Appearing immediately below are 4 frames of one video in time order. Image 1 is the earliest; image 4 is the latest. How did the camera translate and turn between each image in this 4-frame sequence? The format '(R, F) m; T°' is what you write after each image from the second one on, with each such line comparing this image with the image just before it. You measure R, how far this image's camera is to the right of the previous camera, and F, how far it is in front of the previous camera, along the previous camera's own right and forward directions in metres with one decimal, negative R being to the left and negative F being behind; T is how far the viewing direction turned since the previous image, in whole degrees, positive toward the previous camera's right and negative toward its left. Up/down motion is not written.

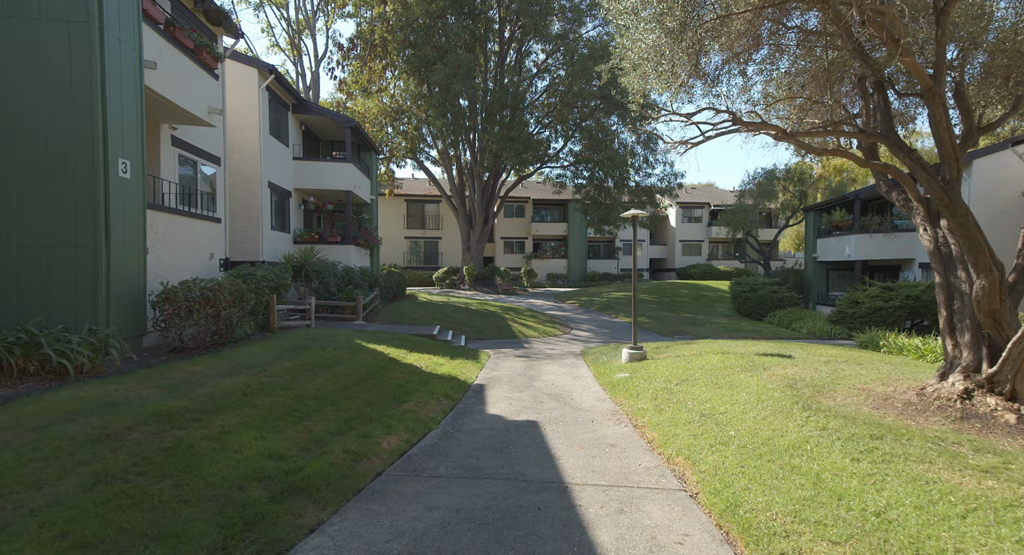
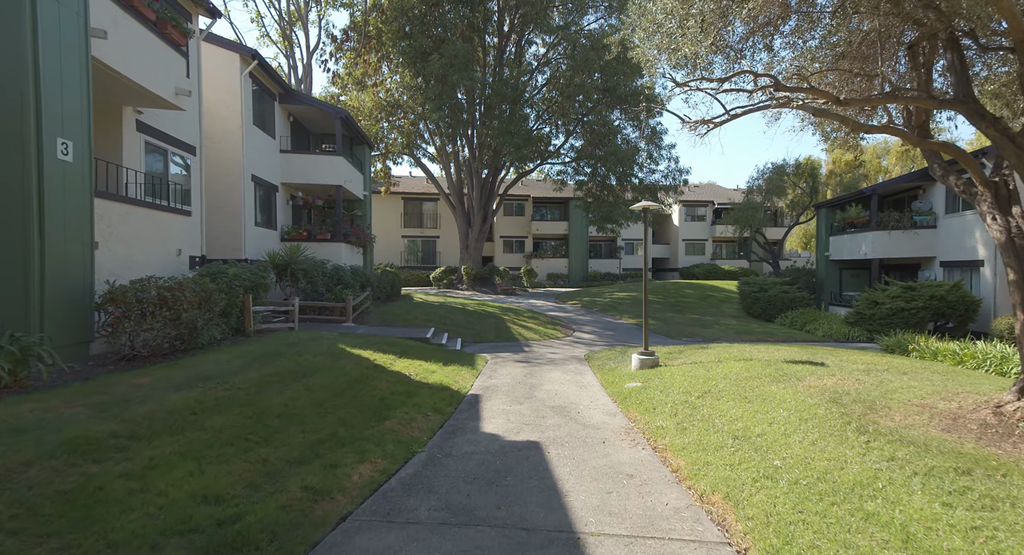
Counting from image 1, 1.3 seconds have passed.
(0.0, +1.0) m; 0°
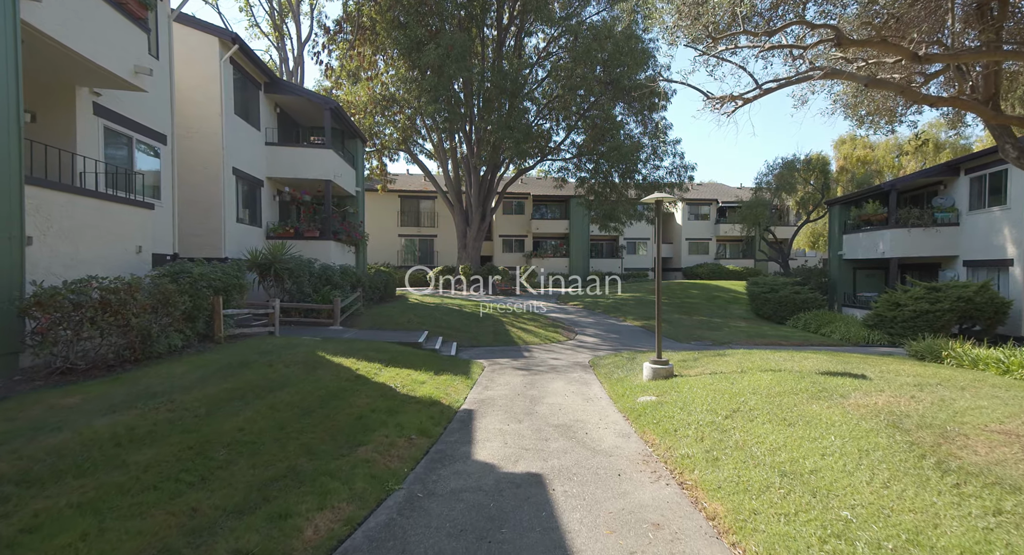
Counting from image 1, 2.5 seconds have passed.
(0.0, +1.0) m; 0°
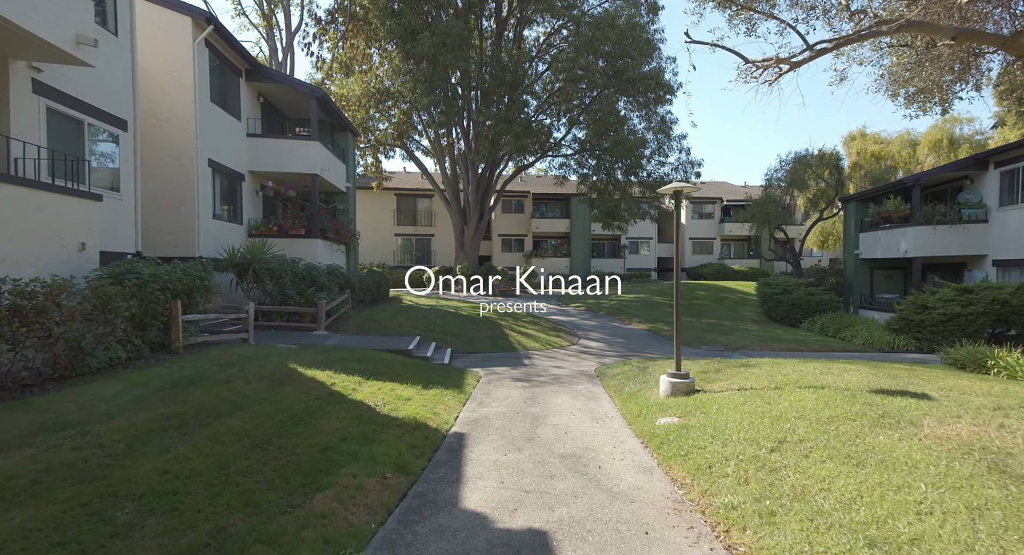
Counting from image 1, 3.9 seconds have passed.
(0.0, +1.1) m; 0°
